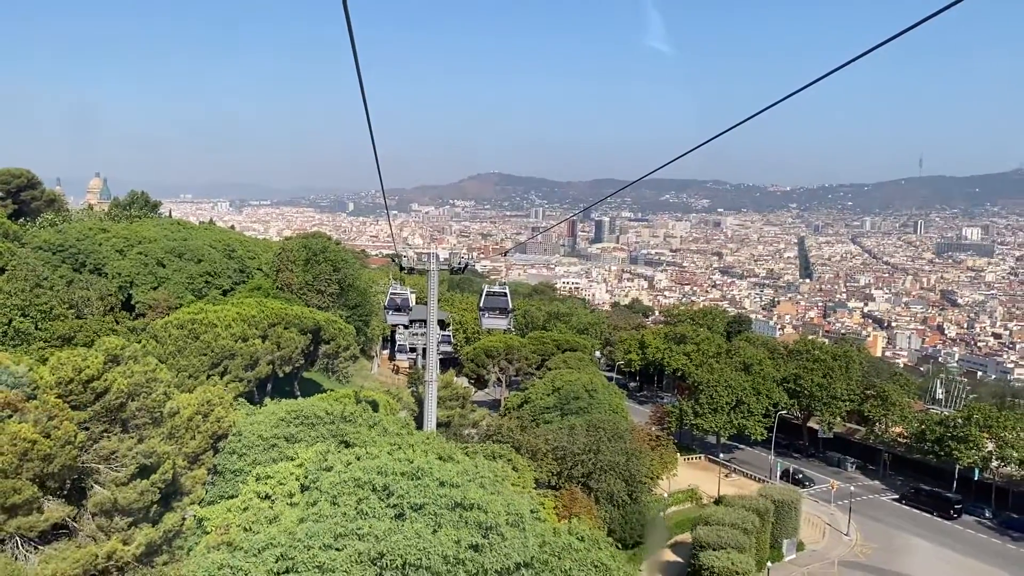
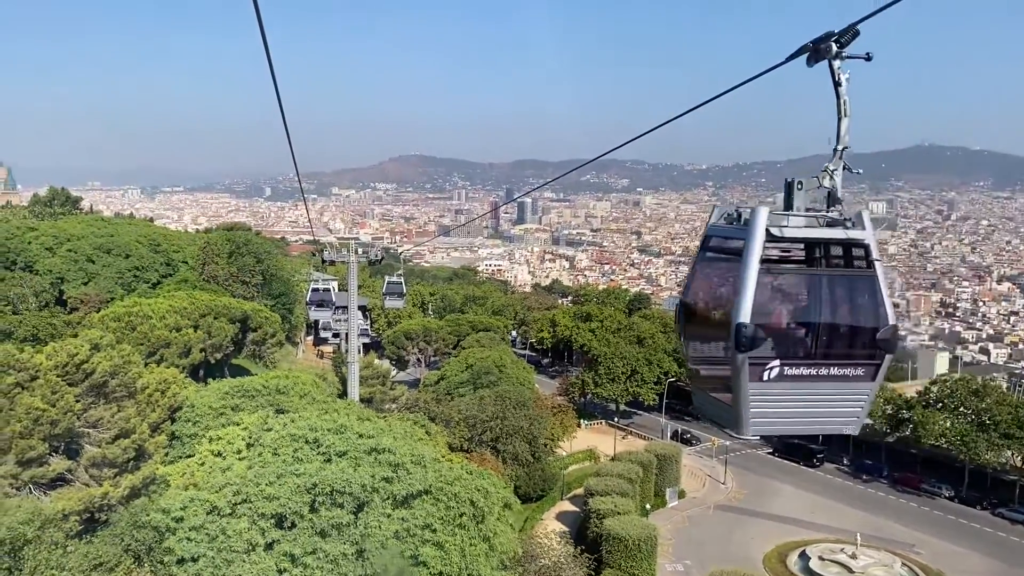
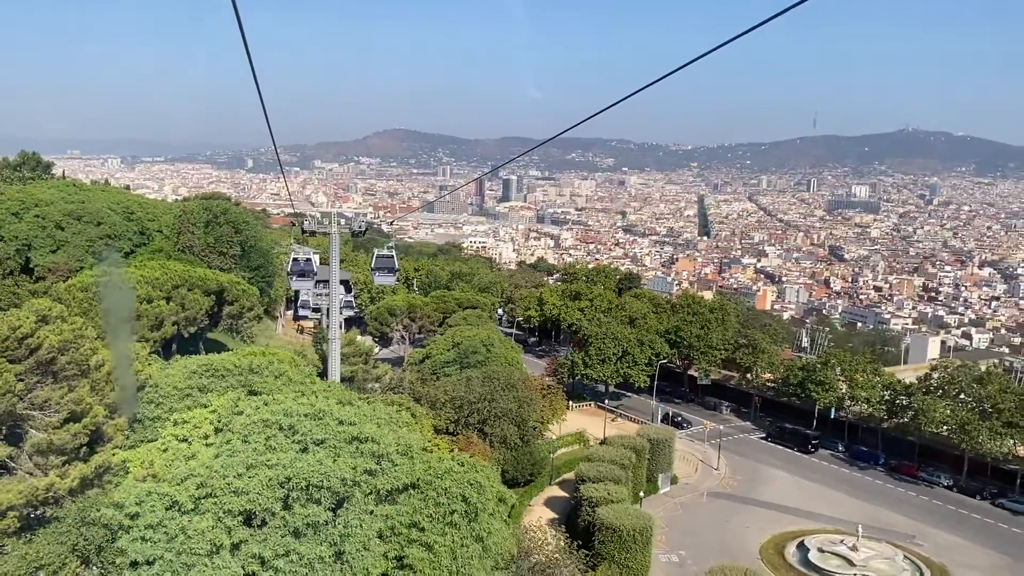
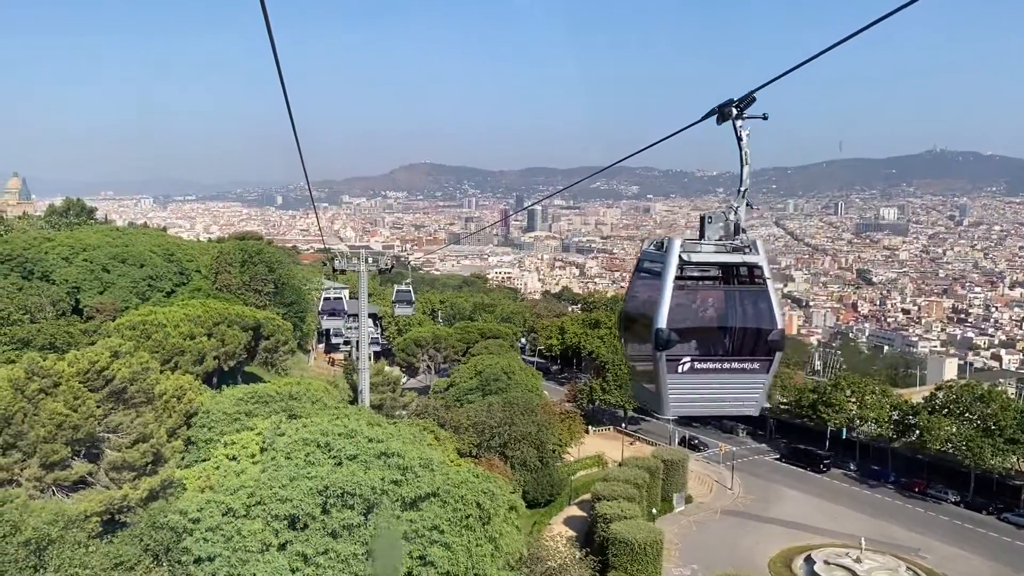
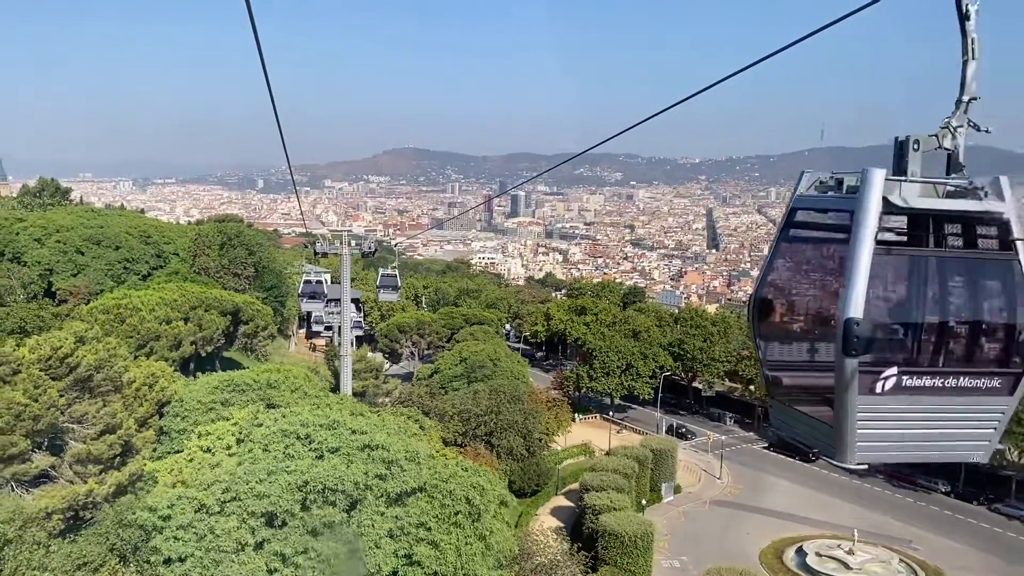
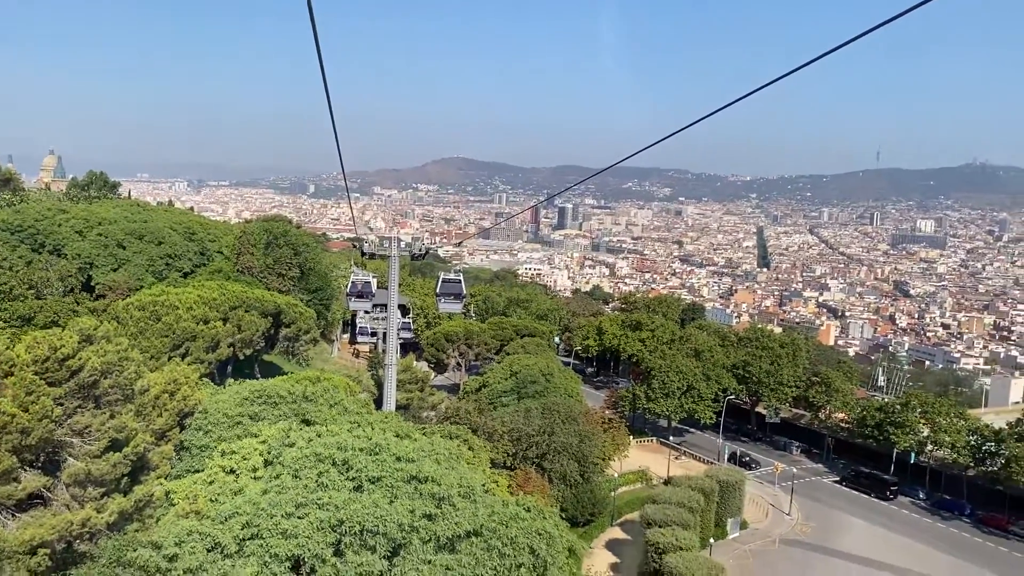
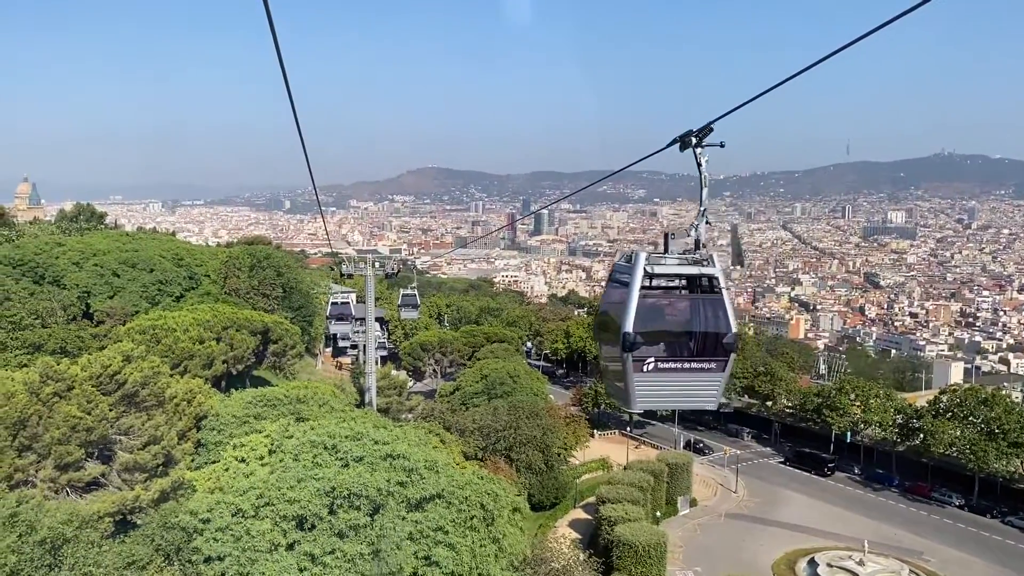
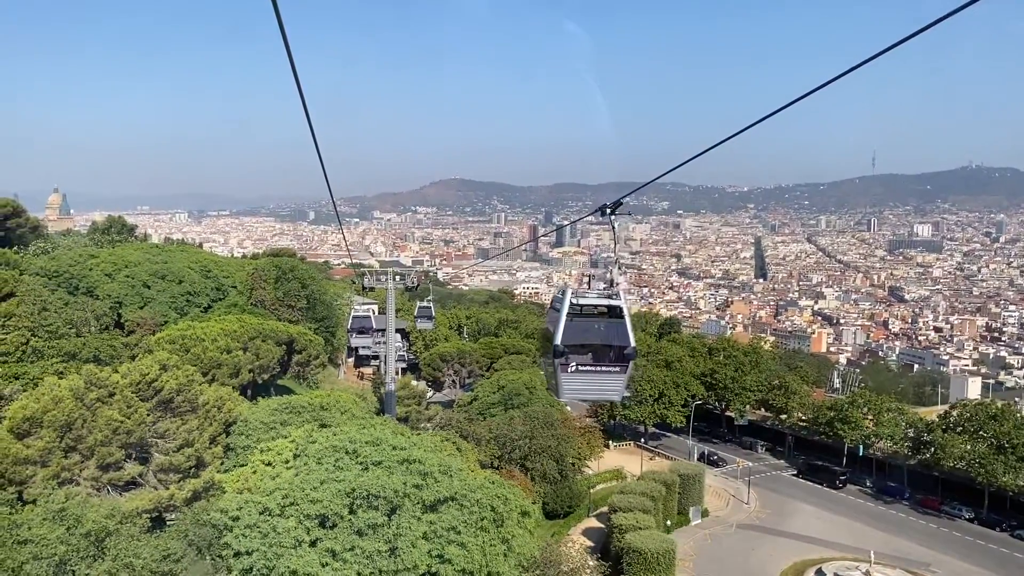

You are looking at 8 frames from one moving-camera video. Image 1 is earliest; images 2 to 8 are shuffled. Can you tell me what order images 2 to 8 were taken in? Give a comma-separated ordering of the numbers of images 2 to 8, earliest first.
6, 3, 5, 2, 4, 7, 8
